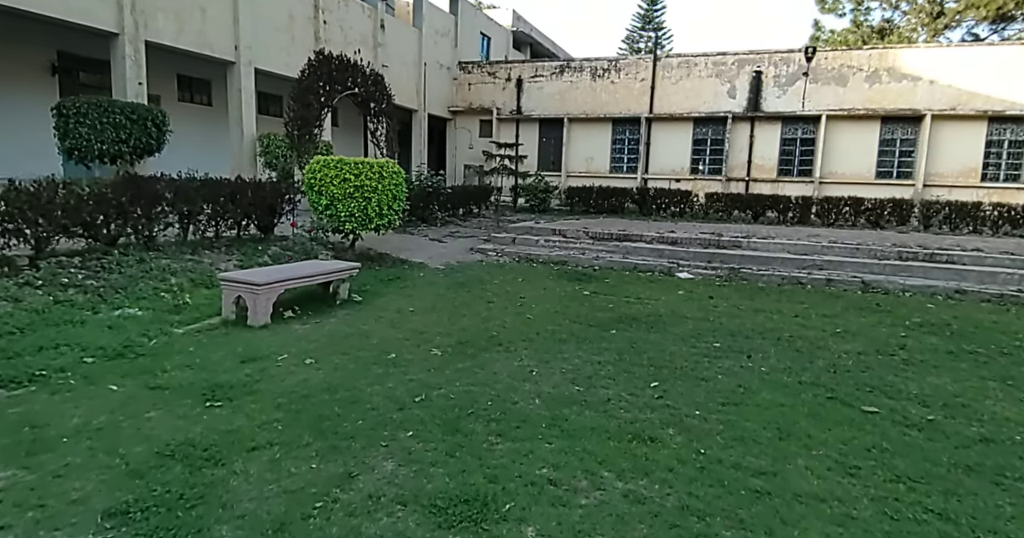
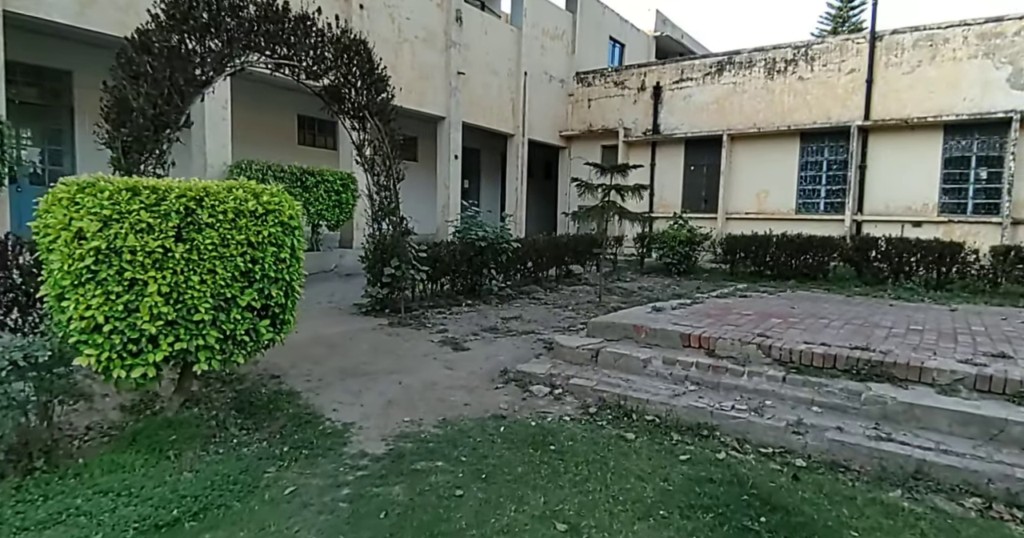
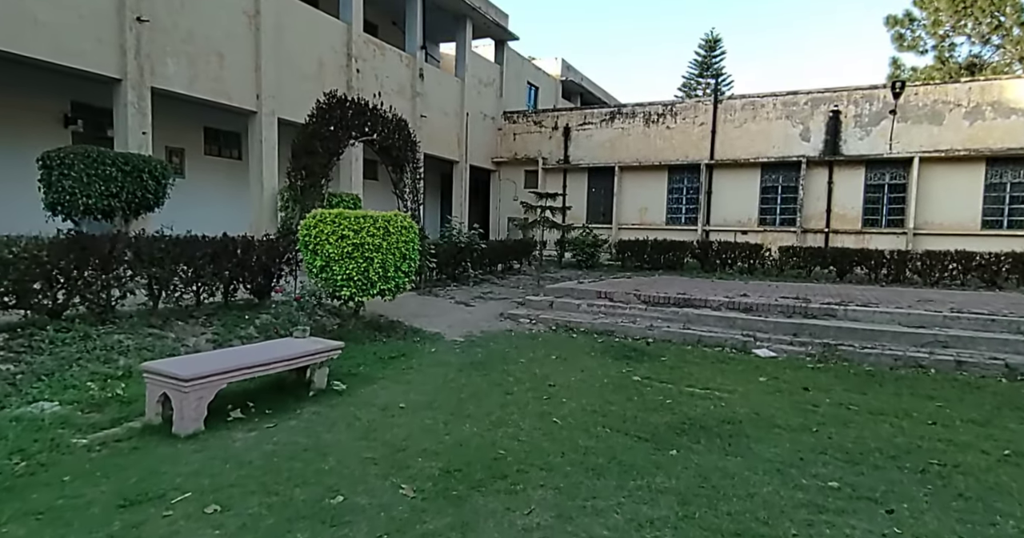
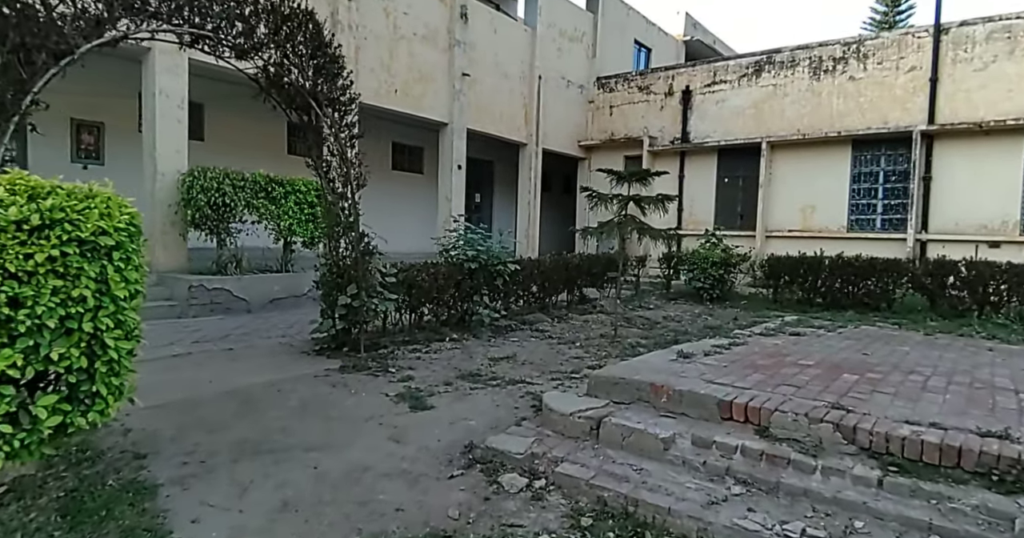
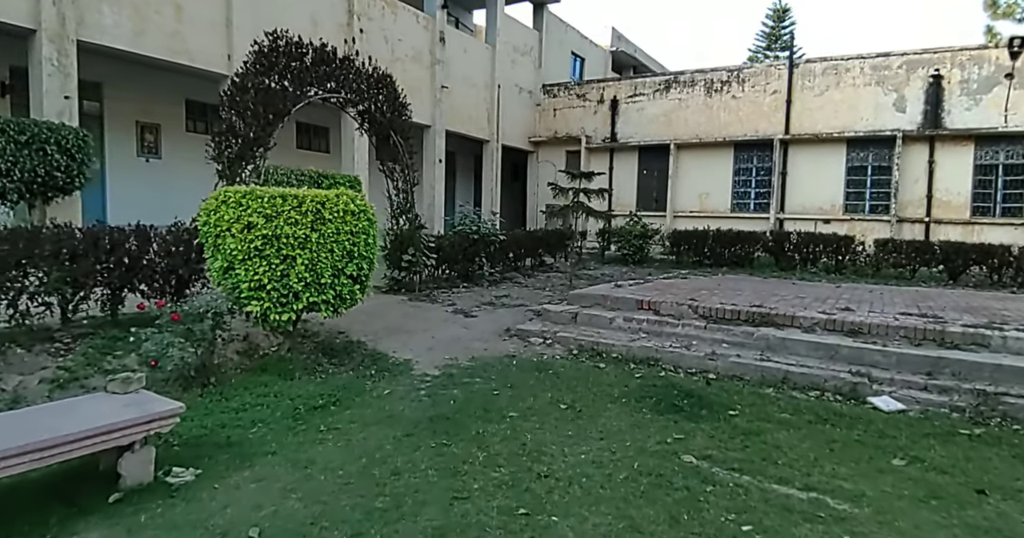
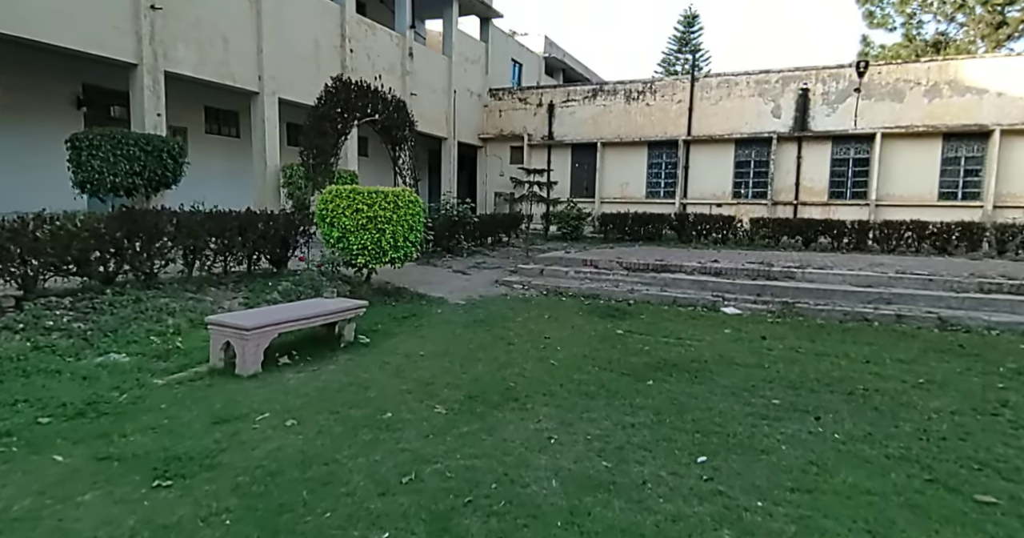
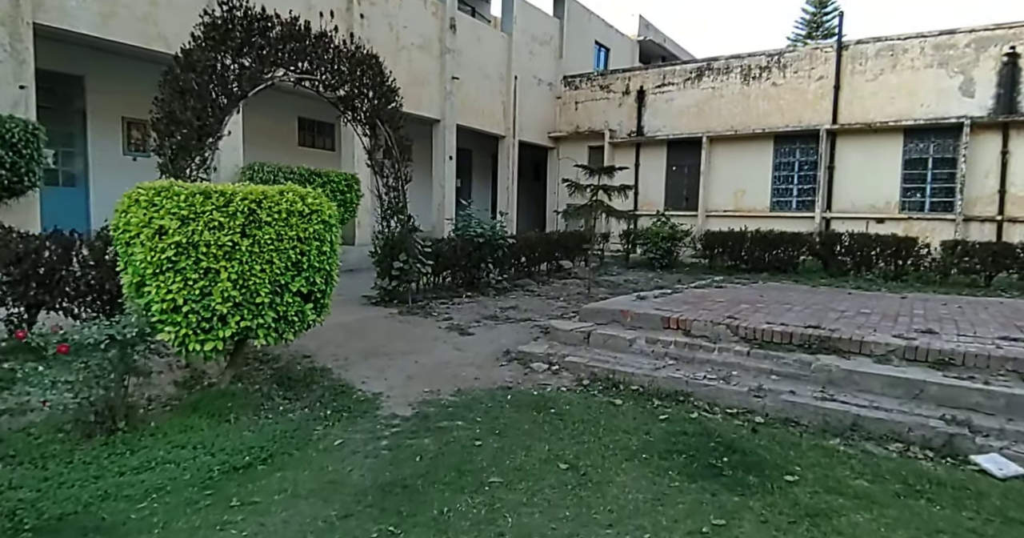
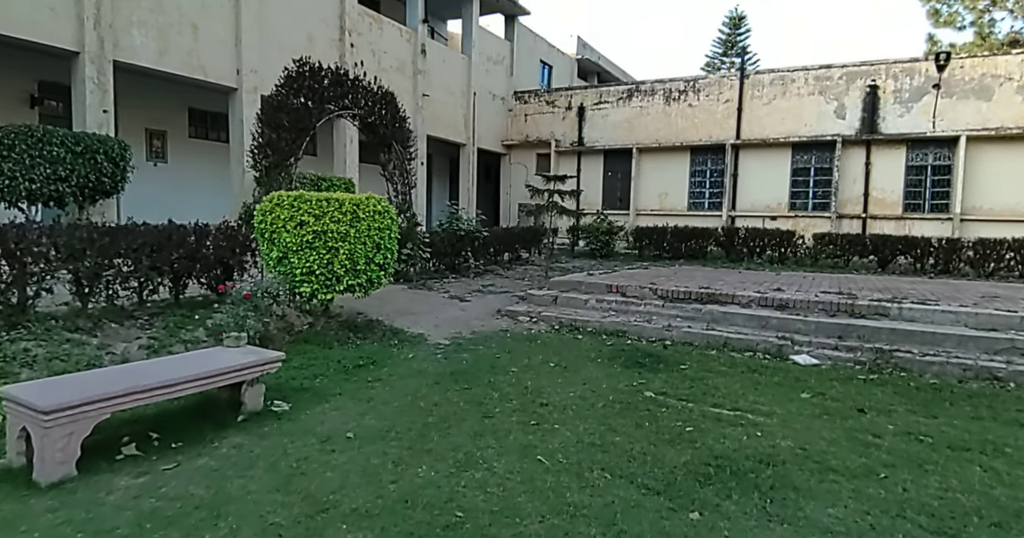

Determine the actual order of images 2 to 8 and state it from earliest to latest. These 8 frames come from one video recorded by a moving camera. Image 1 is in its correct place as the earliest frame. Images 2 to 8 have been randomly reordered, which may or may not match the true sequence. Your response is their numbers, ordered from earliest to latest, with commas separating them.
6, 3, 8, 5, 7, 2, 4
